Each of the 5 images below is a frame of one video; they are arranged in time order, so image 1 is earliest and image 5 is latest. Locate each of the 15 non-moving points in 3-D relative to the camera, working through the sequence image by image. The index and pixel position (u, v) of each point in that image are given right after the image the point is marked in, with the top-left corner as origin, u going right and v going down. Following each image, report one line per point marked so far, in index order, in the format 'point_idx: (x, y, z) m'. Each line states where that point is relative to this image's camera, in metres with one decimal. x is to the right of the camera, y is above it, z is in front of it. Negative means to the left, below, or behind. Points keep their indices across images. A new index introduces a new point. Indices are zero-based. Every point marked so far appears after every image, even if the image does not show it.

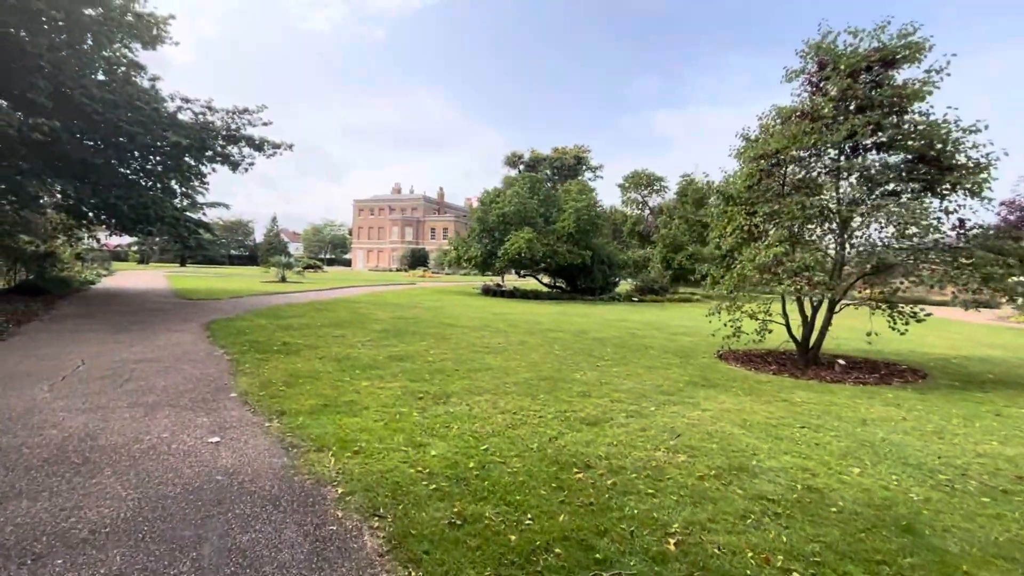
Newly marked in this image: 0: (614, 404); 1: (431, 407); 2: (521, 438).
0: (+1.2, -1.3, +5.4) m
1: (-0.9, -1.3, +5.1) m
2: (+0.1, -1.4, +4.3) m
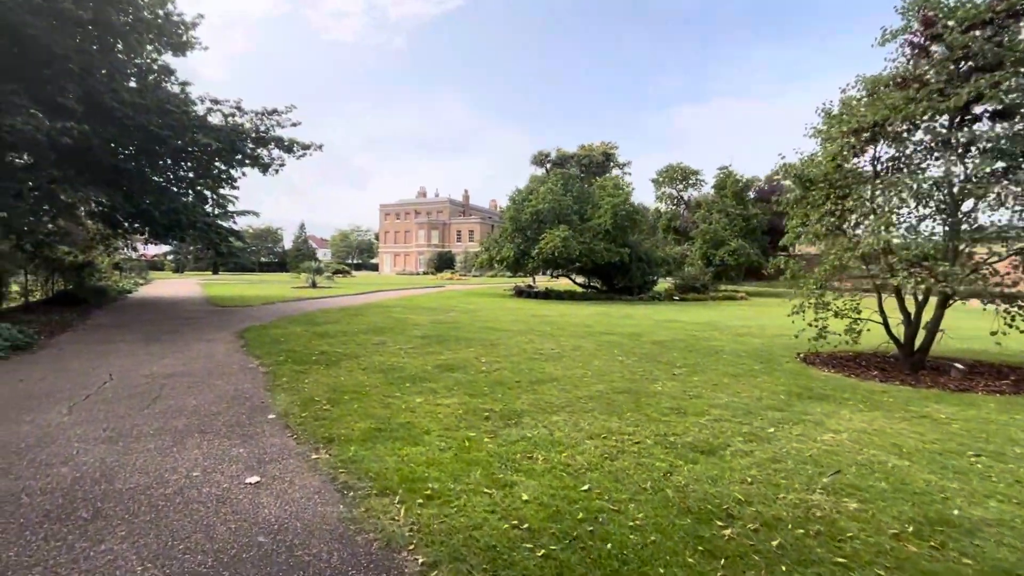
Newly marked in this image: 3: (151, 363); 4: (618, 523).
0: (+1.9, -1.3, +4.5) m
1: (-0.1, -1.3, +4.3) m
2: (+0.8, -1.3, +3.5) m
3: (-5.4, -1.1, +7.2) m
4: (+0.6, -1.4, +2.8) m
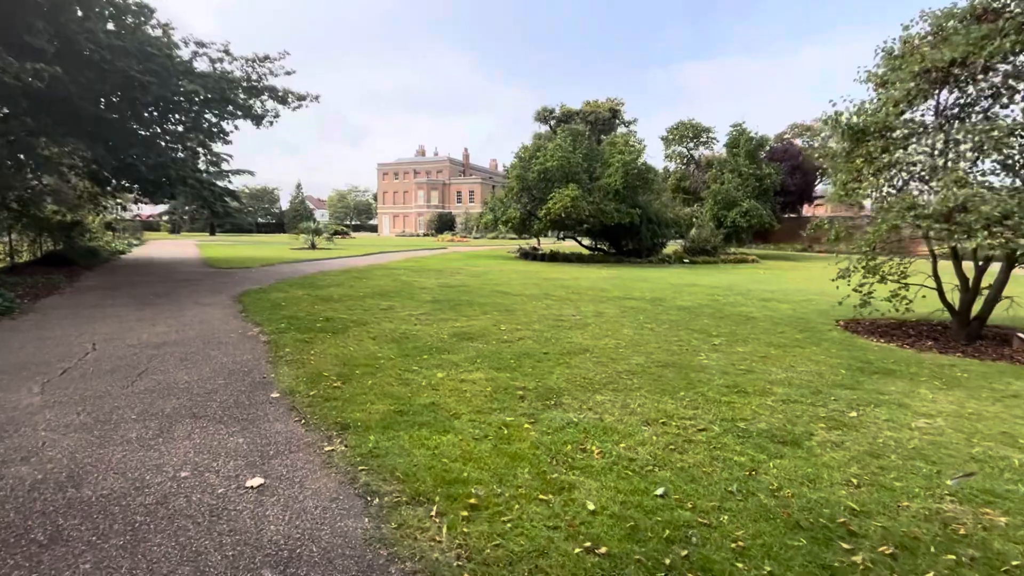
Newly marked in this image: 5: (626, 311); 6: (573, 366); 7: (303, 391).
0: (+2.3, -1.0, +3.9) m
1: (+0.2, -1.0, +3.7) m
2: (+1.1, -1.1, +2.9) m
3: (-5.1, -0.6, +6.5) m
4: (+0.9, -1.2, +2.2) m
5: (+2.1, -0.4, +8.8) m
6: (+0.6, -0.8, +5.0) m
7: (-1.8, -0.9, +4.2) m
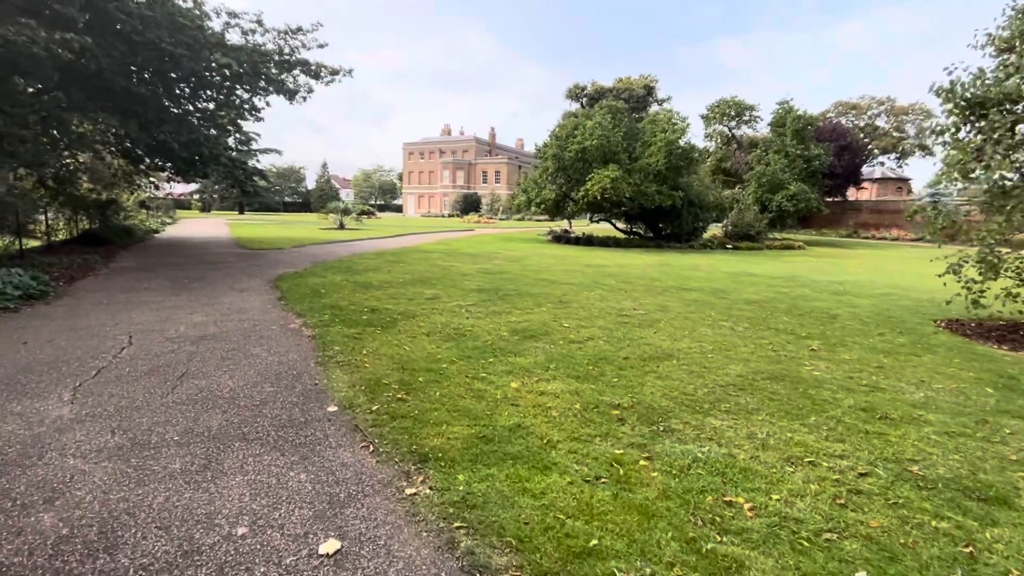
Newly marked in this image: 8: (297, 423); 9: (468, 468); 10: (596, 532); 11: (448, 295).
0: (+2.9, -1.0, +3.1) m
1: (+0.9, -1.0, +3.1) m
2: (+1.8, -1.2, +2.2) m
3: (-4.3, -0.4, +6.1) m
4: (+1.5, -1.3, +1.5) m
5: (+3.0, -0.3, +8.0) m
6: (+1.4, -0.8, +4.4) m
7: (-1.1, -0.9, +3.6) m
8: (-1.5, -0.9, +3.2) m
9: (-0.3, -1.0, +2.7) m
10: (+0.4, -1.1, +2.2) m
11: (-1.1, -0.1, +8.2) m
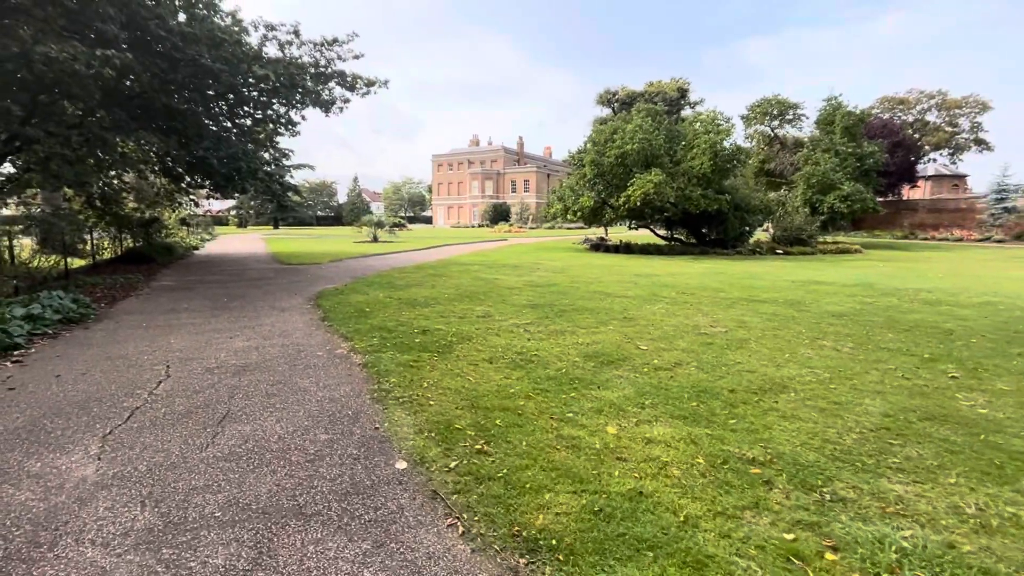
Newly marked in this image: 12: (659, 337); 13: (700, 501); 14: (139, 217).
0: (+3.6, -1.1, +2.3) m
1: (+1.5, -1.1, +2.3) m
2: (+2.4, -1.3, +1.4) m
3: (-3.5, -0.7, +5.6) m
4: (+2.1, -1.4, +0.7) m
5: (+3.9, -0.5, +7.1) m
6: (+2.1, -1.0, +3.6) m
7: (-0.5, -1.0, +2.9) m
8: (-0.8, -1.1, +2.6) m
9: (+0.3, -1.2, +2.0) m
10: (+1.0, -1.2, +1.4) m
11: (-0.2, -0.4, +7.5) m
12: (+1.9, -0.6, +6.1) m
13: (+1.0, -1.1, +2.5) m
14: (-12.3, +2.3, +15.7) m
